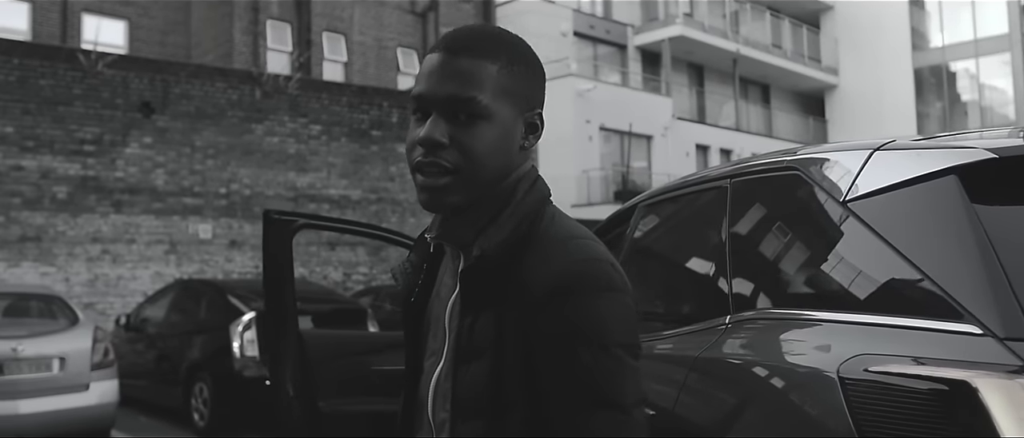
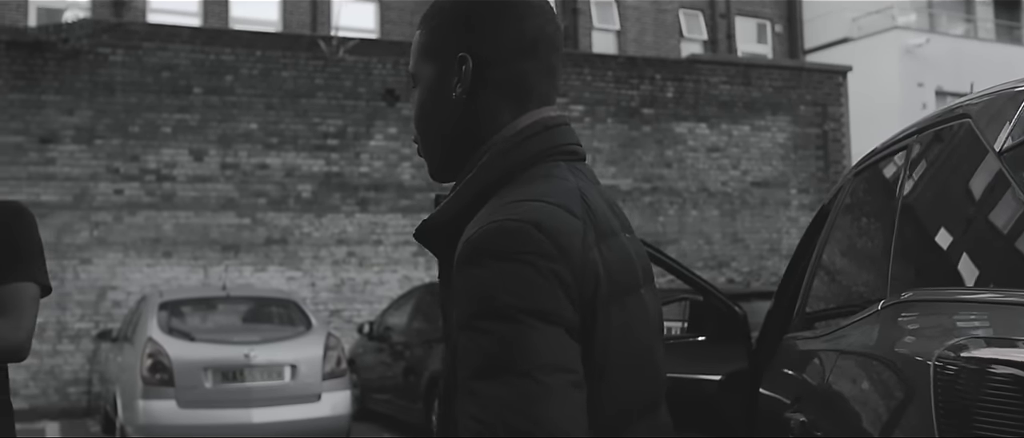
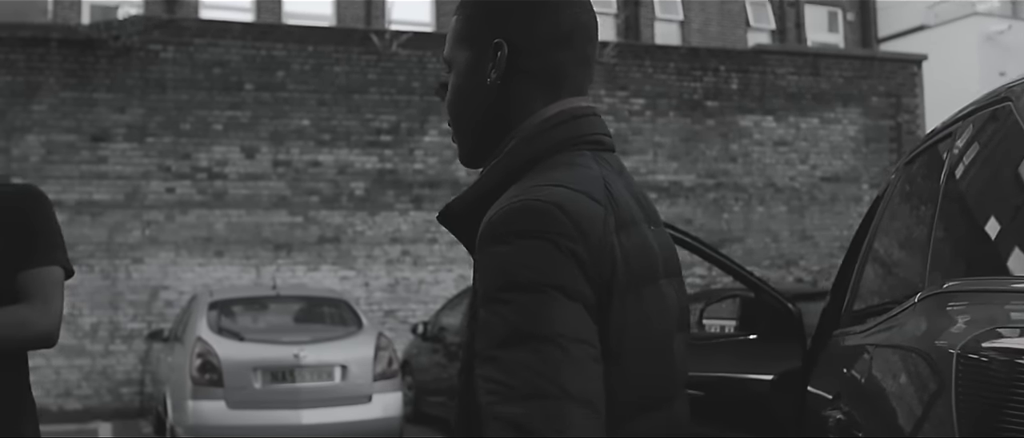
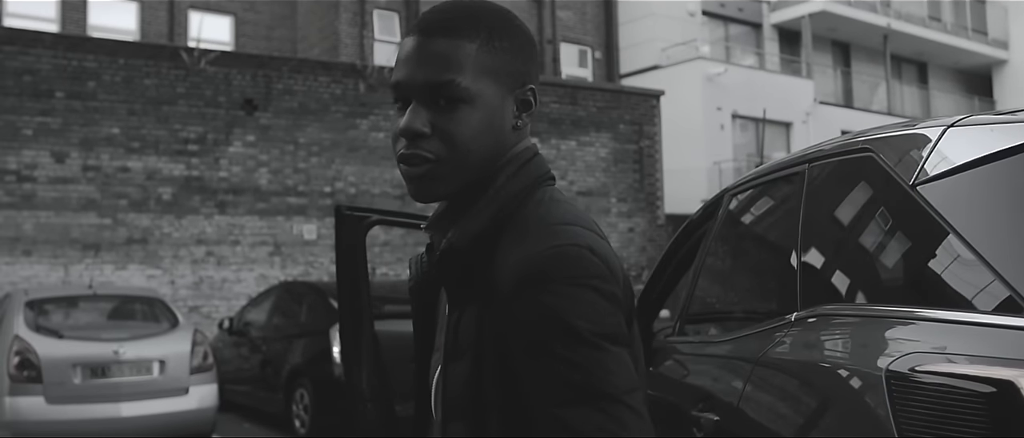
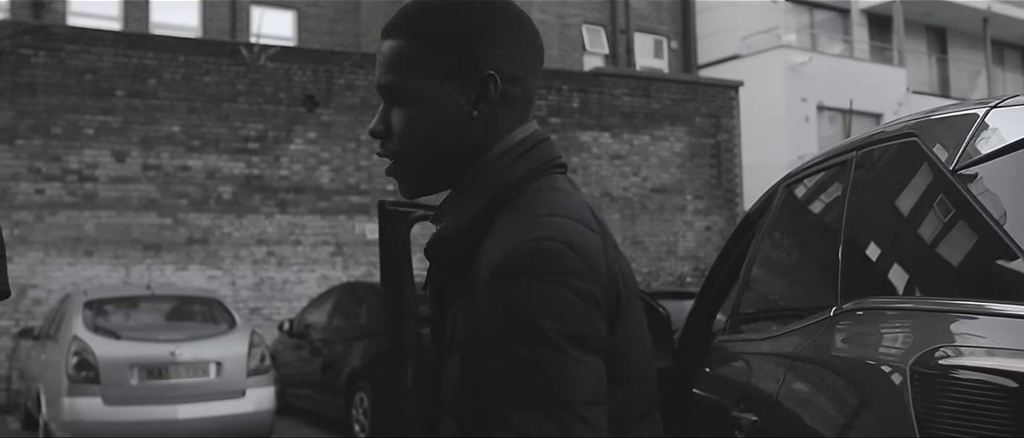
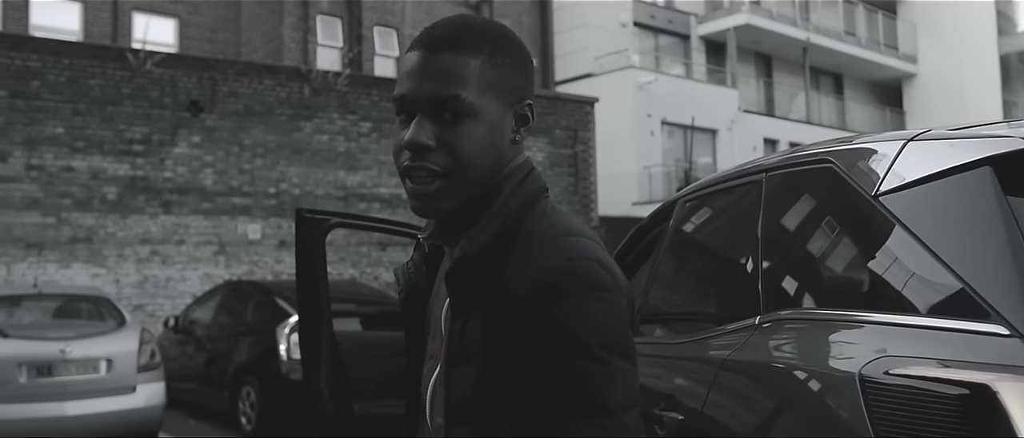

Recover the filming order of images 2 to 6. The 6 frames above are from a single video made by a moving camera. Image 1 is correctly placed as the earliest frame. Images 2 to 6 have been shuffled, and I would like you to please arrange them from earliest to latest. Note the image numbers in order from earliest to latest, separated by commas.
6, 4, 5, 2, 3
